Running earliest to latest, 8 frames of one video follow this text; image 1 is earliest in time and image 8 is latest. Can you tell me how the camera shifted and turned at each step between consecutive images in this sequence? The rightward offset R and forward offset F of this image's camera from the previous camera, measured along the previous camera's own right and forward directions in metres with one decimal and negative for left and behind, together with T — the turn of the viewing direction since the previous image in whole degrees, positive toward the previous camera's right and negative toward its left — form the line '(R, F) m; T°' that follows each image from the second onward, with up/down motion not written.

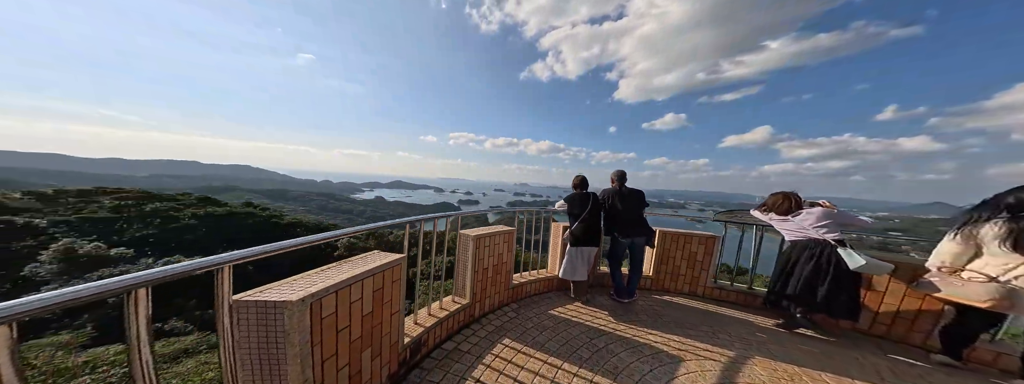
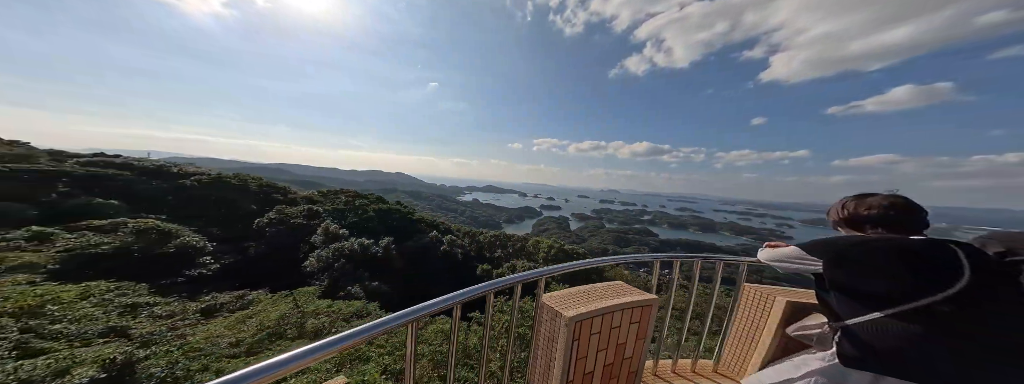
(-0.2, +1.0) m; -20°
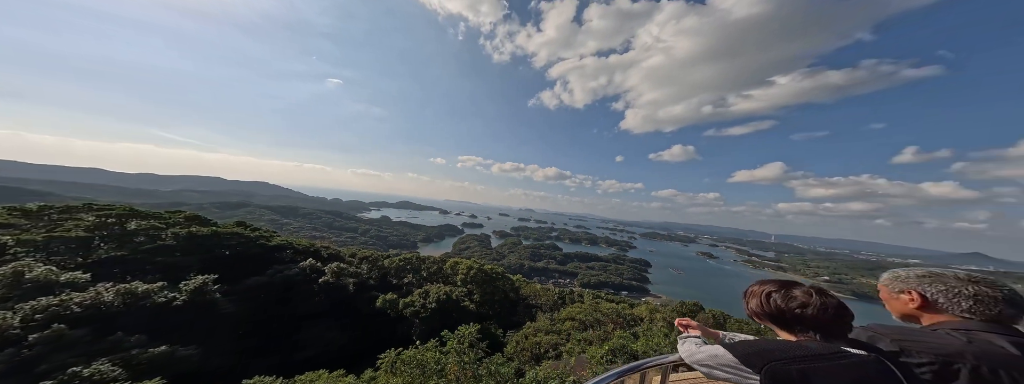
(+1.8, +1.4) m; +21°
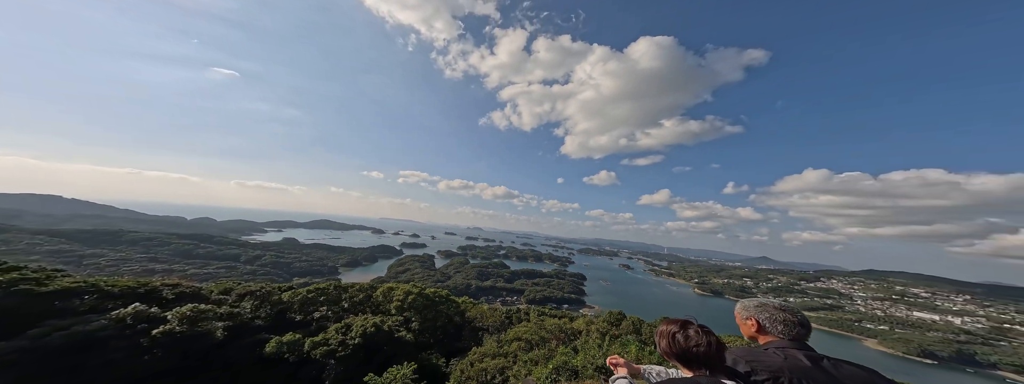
(+0.2, -0.3) m; +13°
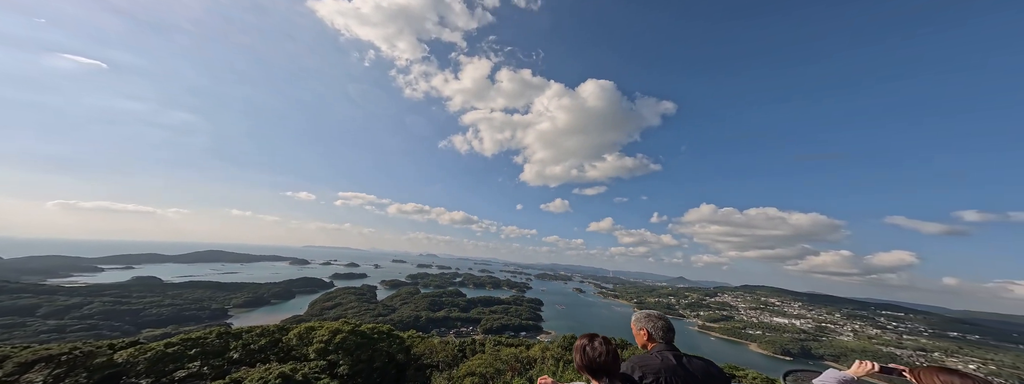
(+0.1, -0.3) m; +9°
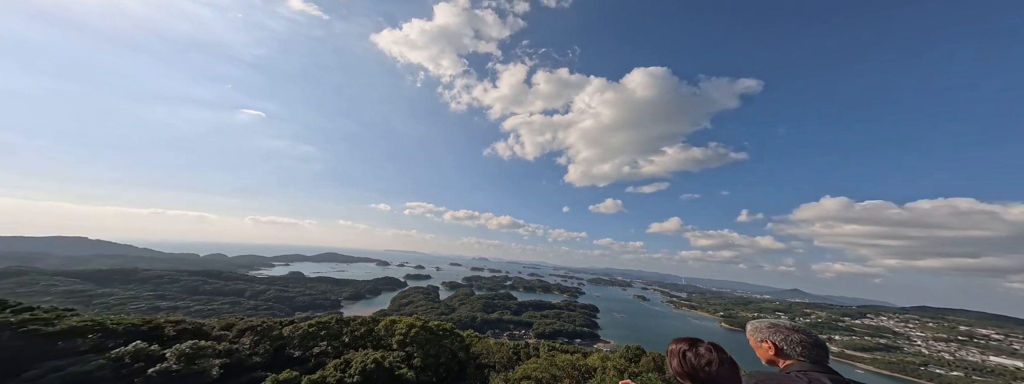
(-0.3, +0.2) m; -10°
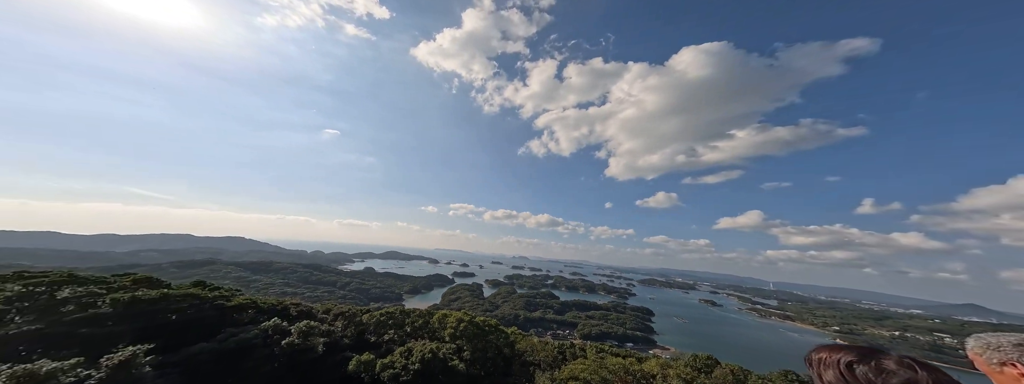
(-0.3, +0.2) m; -10°
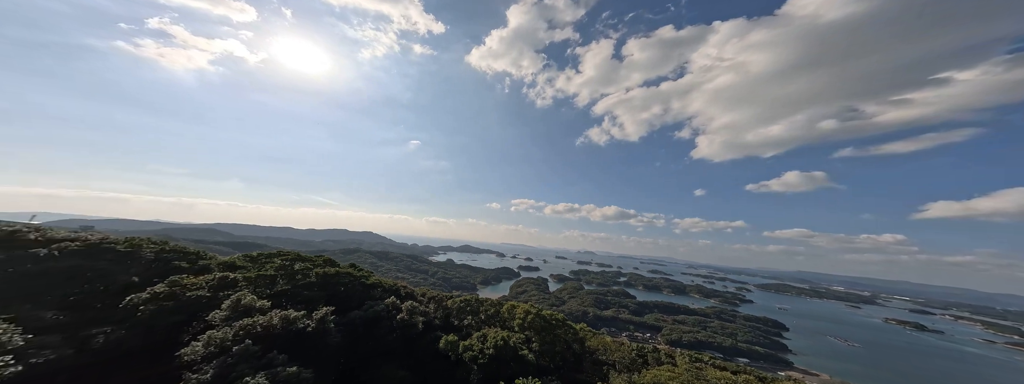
(-1.3, -0.5) m; -18°
